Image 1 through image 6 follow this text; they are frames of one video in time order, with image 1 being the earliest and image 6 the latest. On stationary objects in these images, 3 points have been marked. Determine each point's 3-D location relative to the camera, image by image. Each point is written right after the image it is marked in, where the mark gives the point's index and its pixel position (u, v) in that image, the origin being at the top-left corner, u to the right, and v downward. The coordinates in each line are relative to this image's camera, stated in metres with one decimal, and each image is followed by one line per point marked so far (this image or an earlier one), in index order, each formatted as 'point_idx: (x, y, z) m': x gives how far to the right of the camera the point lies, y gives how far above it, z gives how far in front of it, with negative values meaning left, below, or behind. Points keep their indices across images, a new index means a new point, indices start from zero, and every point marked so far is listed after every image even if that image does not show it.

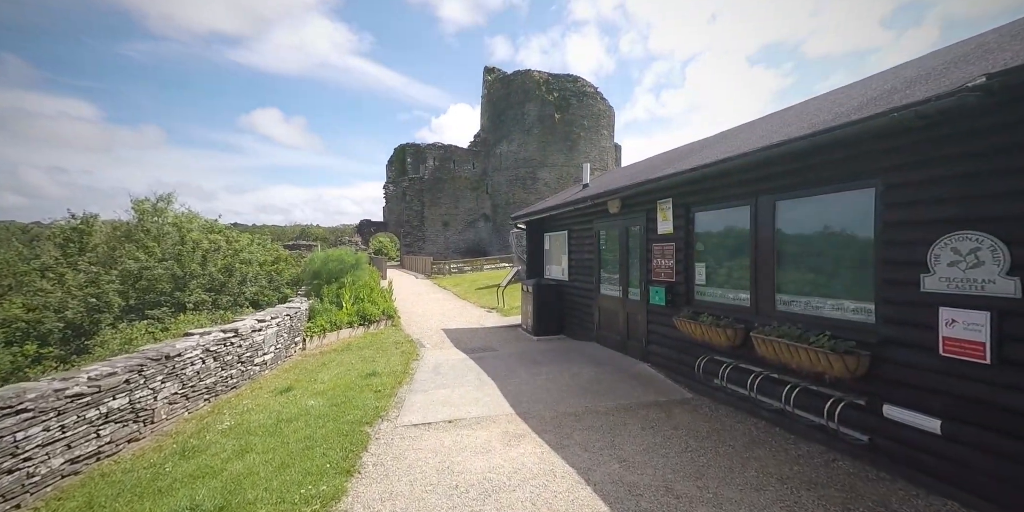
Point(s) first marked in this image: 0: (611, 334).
0: (+1.6, -1.3, +7.5) m
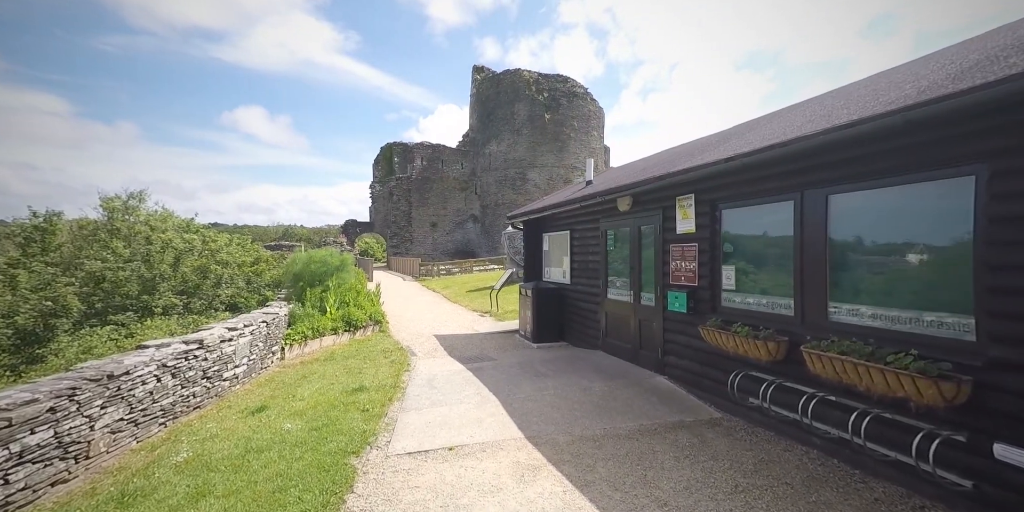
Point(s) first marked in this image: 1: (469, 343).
0: (+1.6, -1.3, +7.0) m
1: (-0.9, -1.9, +9.8) m
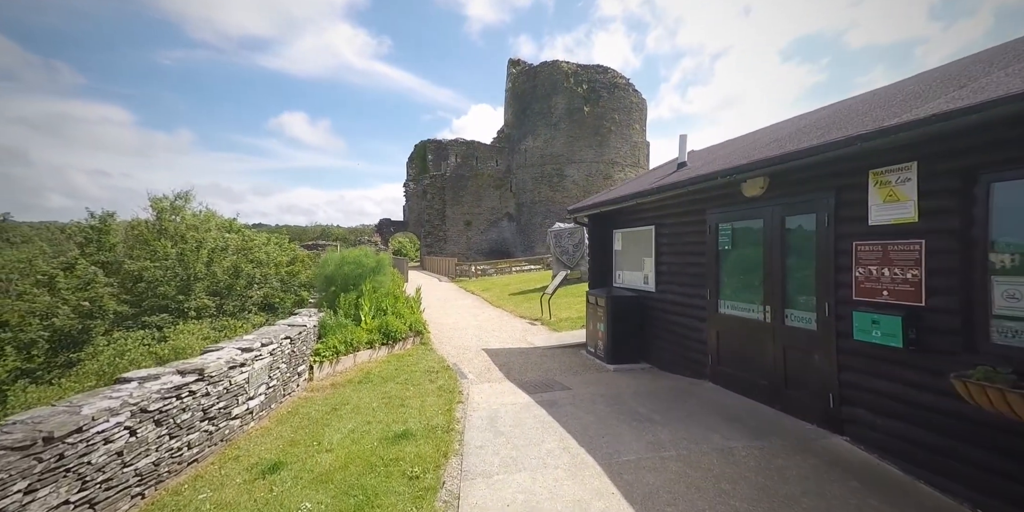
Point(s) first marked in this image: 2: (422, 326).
0: (+2.6, -1.4, +5.2) m
1: (+0.3, -1.9, +8.2) m
2: (-2.0, -1.5, +10.0) m
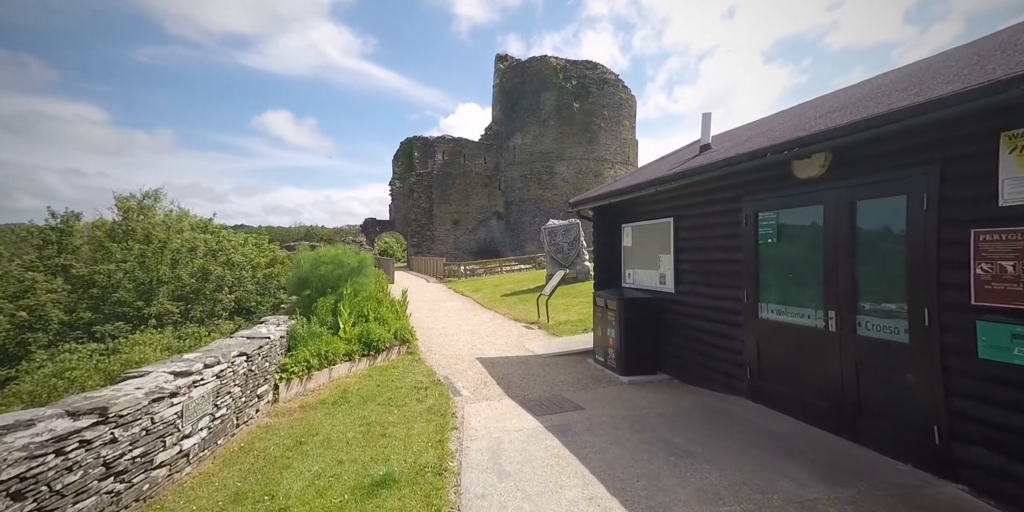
0: (+2.7, -1.3, +4.3) m
1: (+0.3, -1.9, +7.2) m
2: (-2.0, -1.5, +8.9) m
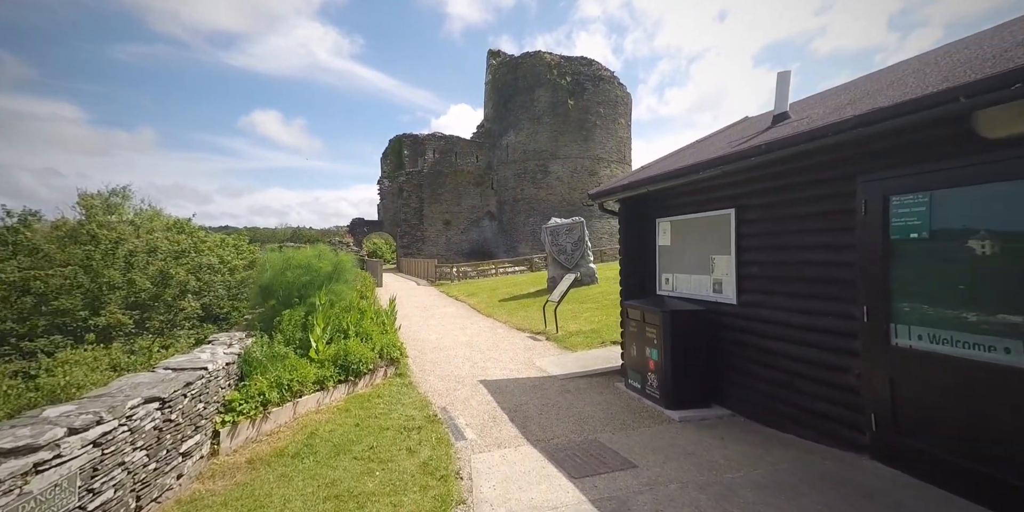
0: (+2.9, -1.3, +2.9) m
1: (+0.4, -1.9, +5.7) m
2: (-1.9, -1.5, +7.4) m
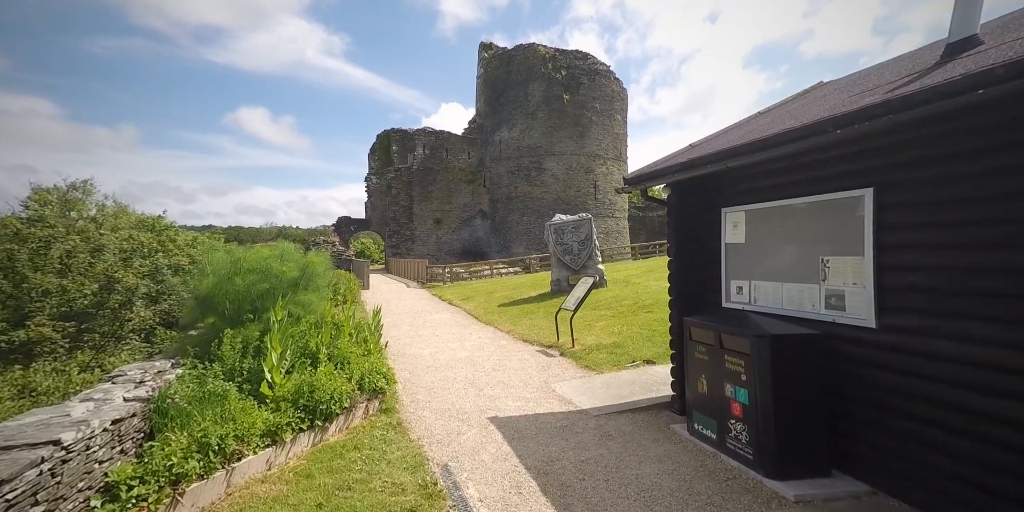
0: (+3.3, -1.3, +1.3) m
1: (+0.7, -1.9, +4.1) m
2: (-1.6, -1.5, +5.7) m
